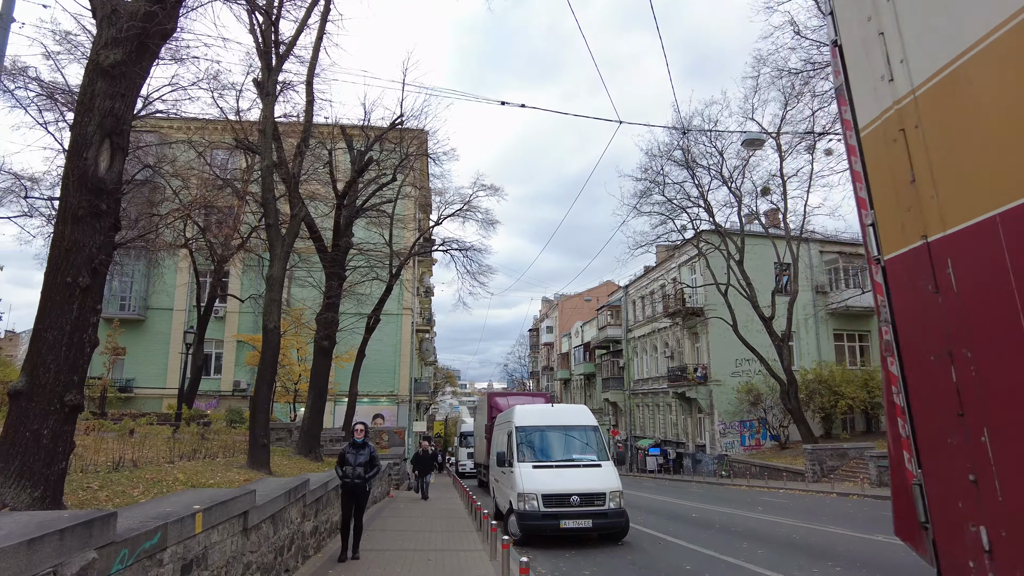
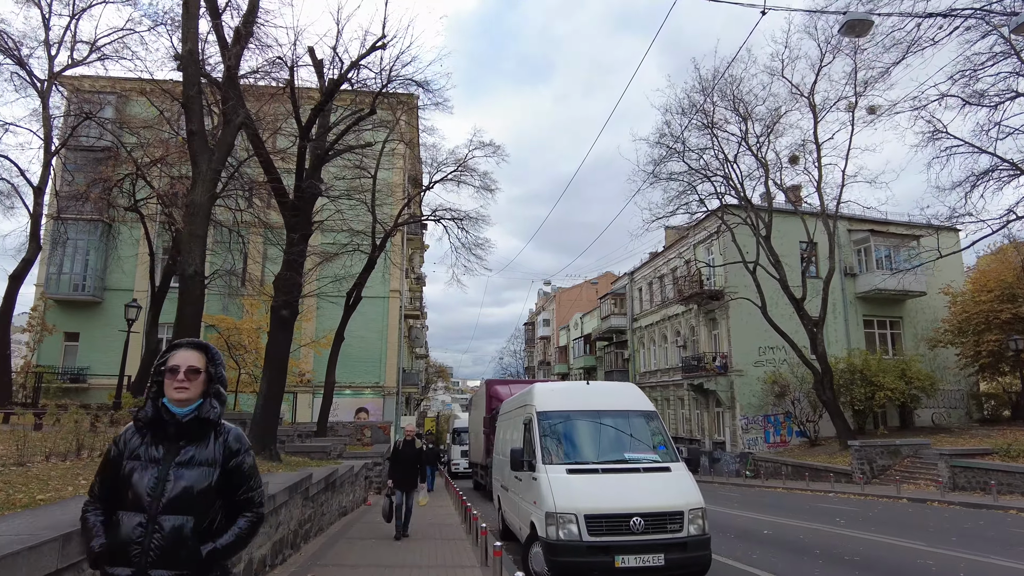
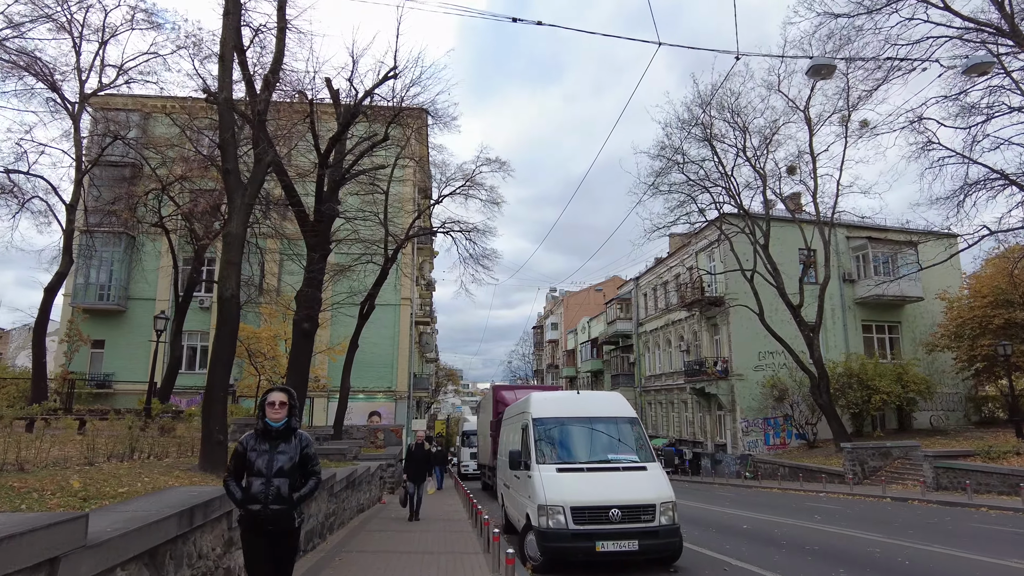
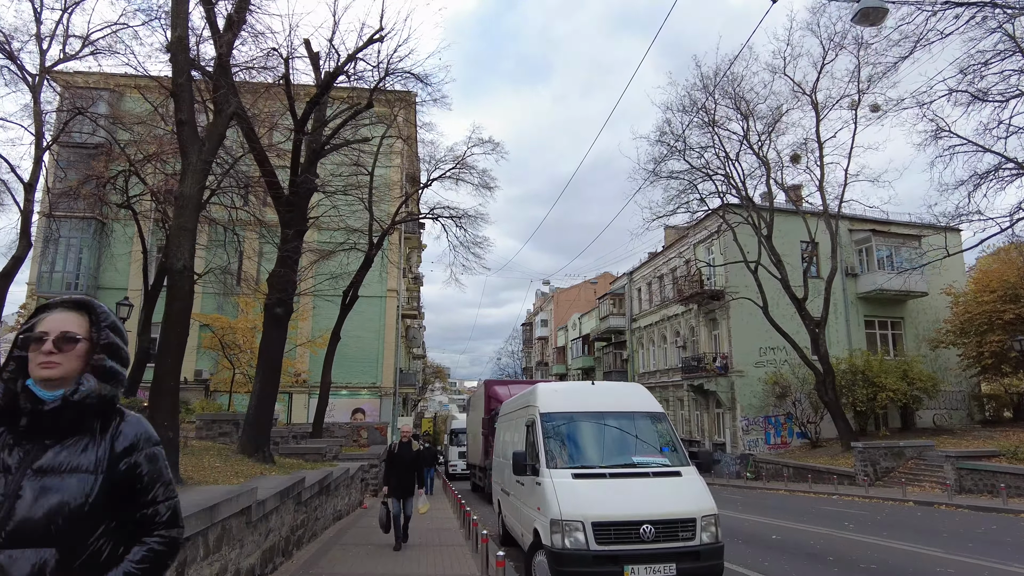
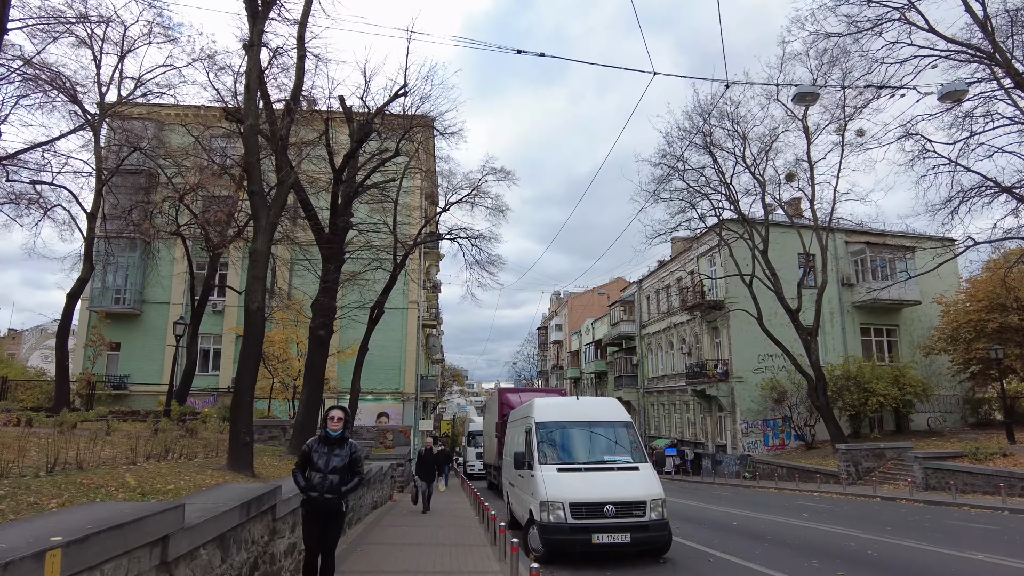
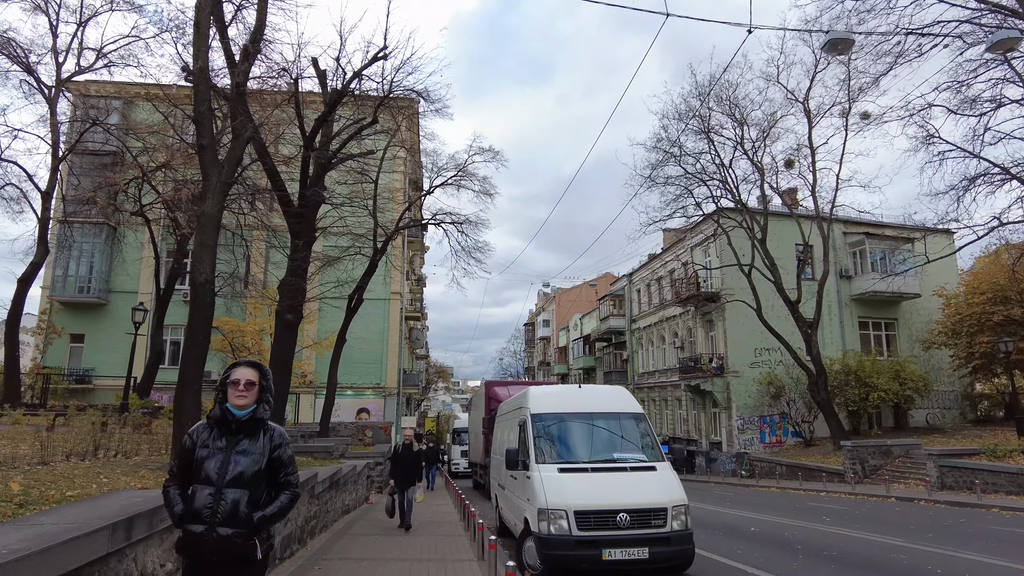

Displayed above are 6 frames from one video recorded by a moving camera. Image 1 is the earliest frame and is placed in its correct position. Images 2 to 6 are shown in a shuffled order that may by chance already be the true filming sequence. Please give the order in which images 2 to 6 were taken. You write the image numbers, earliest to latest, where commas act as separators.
5, 3, 6, 2, 4
